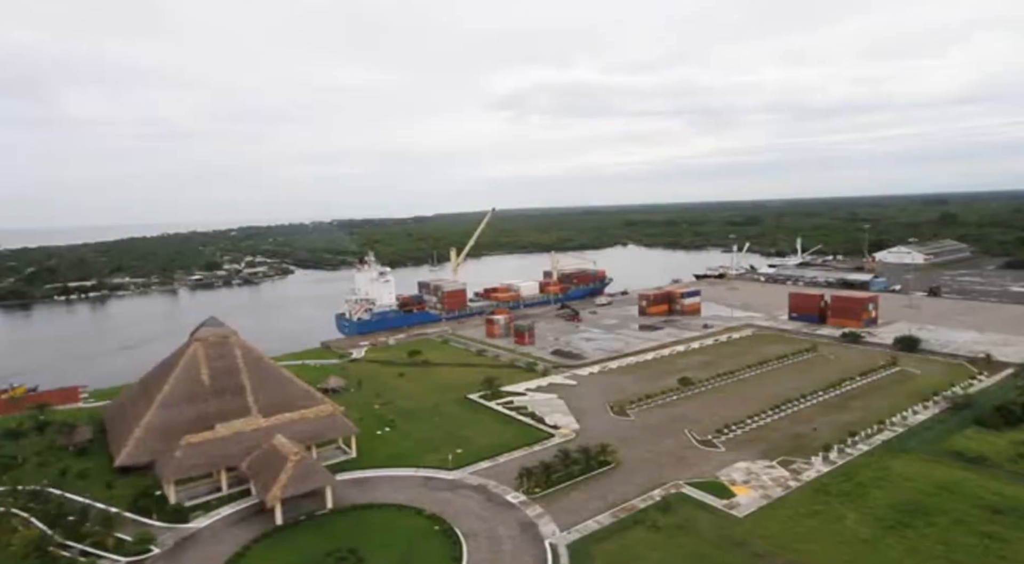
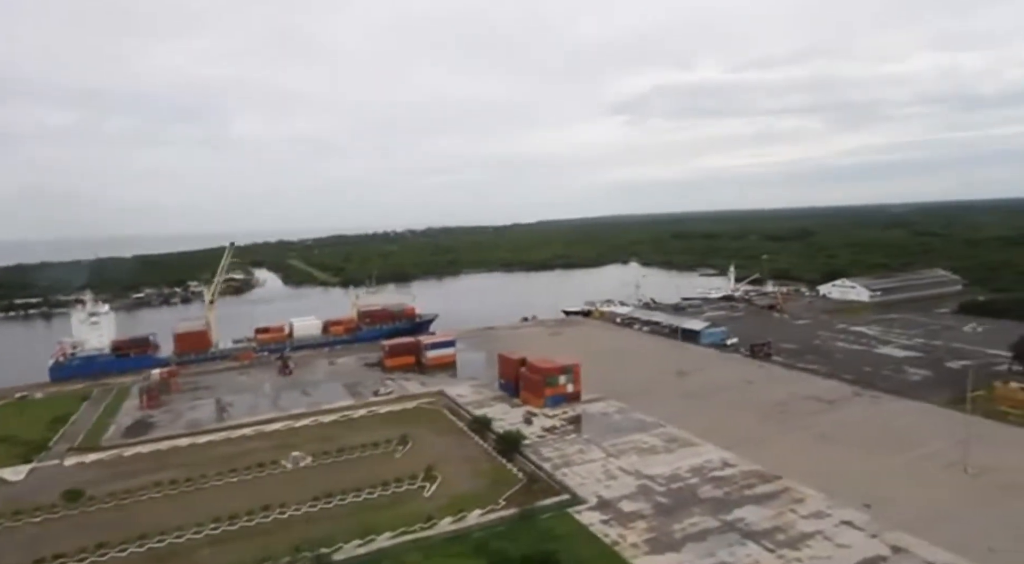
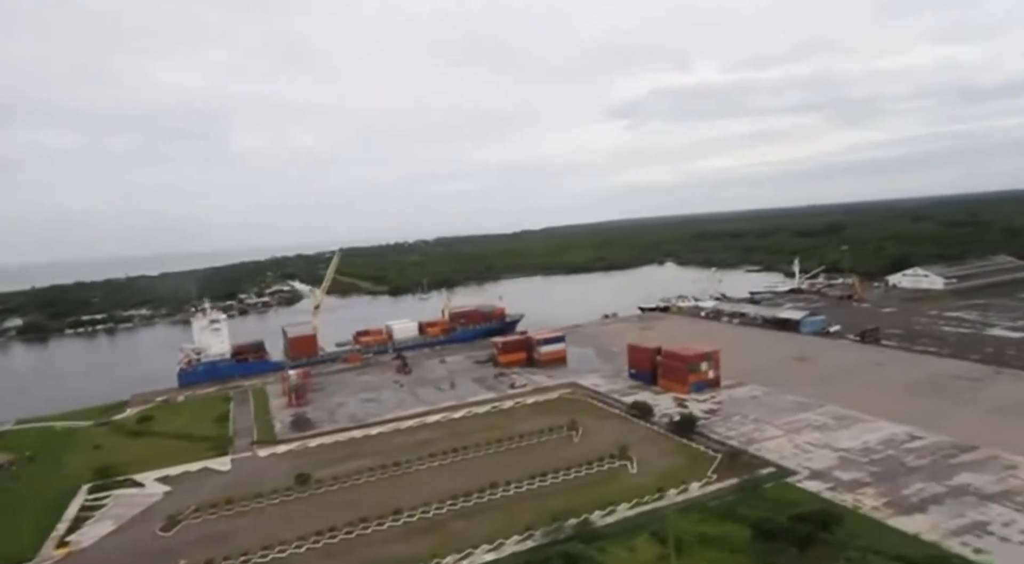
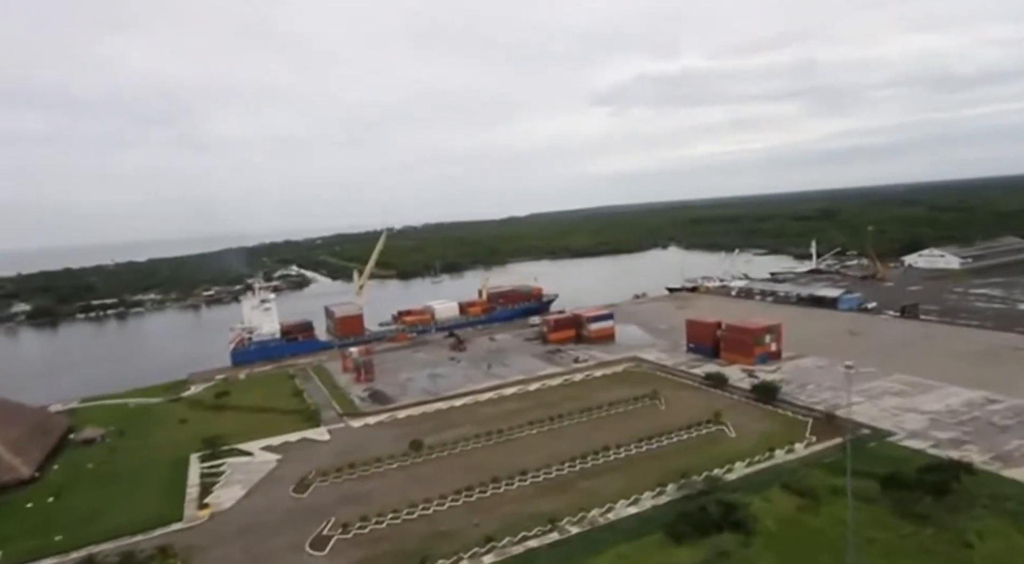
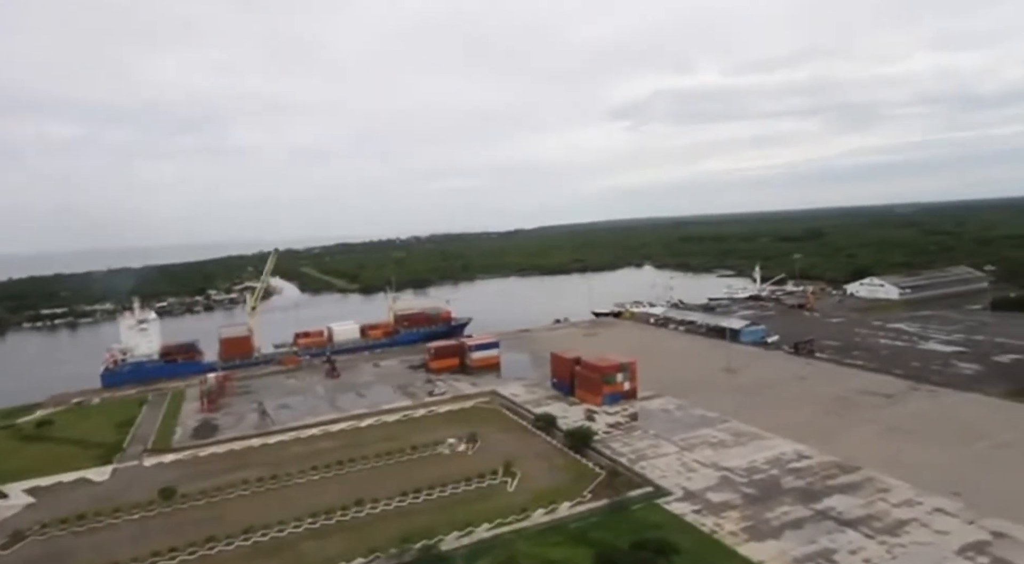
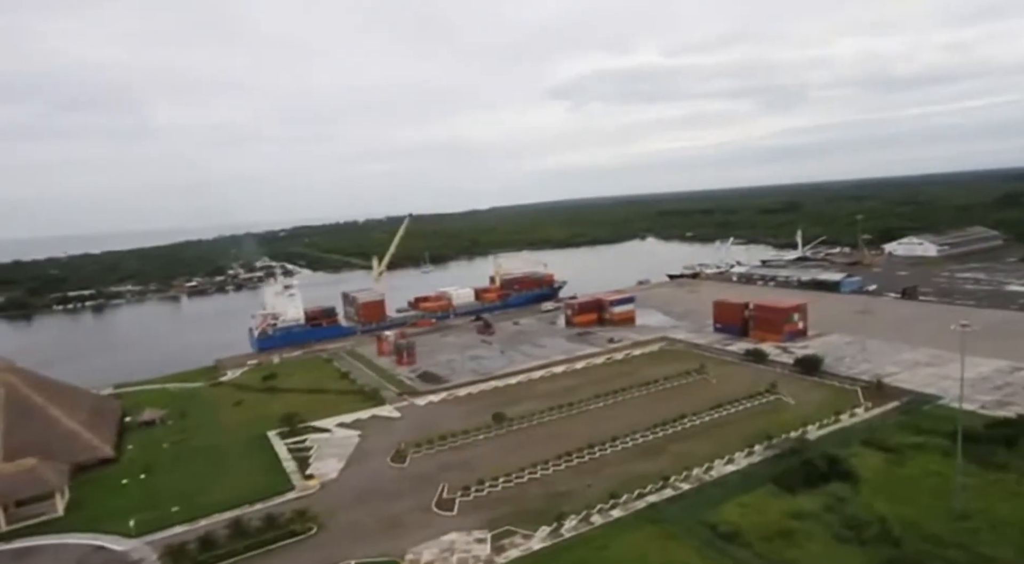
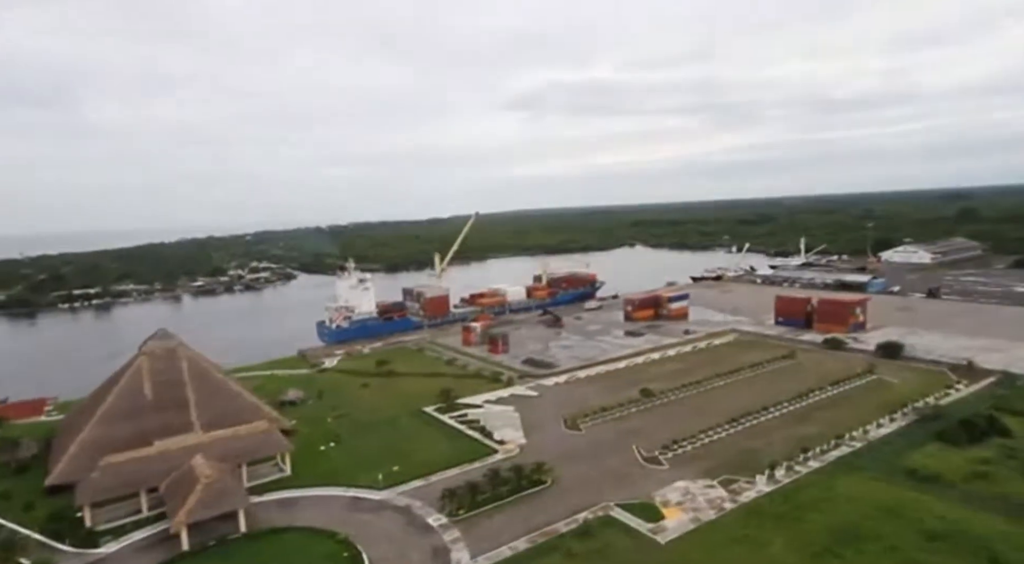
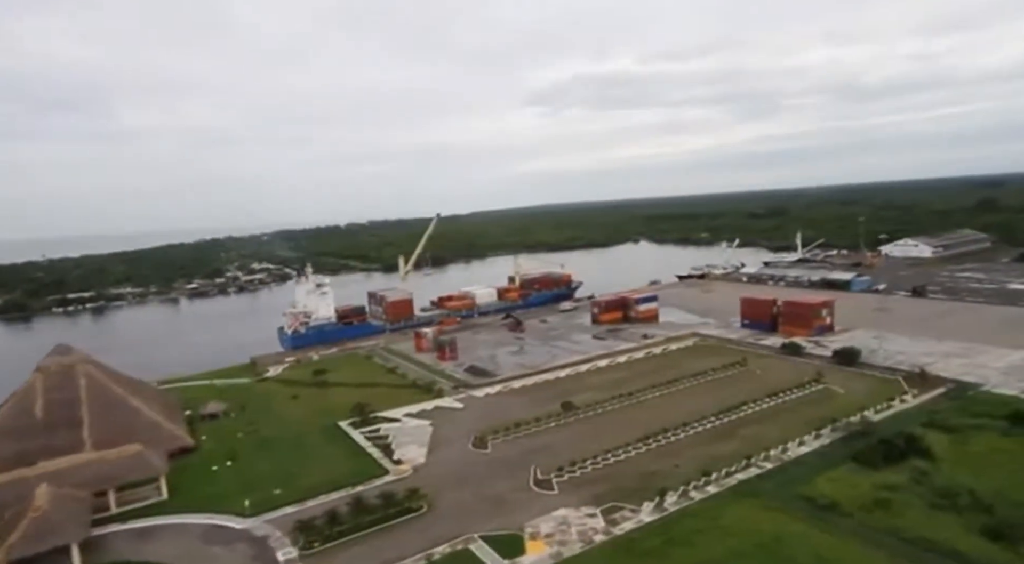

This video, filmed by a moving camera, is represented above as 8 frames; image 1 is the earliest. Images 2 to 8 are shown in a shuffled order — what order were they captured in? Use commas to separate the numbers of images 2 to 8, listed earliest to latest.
7, 8, 6, 4, 3, 5, 2
